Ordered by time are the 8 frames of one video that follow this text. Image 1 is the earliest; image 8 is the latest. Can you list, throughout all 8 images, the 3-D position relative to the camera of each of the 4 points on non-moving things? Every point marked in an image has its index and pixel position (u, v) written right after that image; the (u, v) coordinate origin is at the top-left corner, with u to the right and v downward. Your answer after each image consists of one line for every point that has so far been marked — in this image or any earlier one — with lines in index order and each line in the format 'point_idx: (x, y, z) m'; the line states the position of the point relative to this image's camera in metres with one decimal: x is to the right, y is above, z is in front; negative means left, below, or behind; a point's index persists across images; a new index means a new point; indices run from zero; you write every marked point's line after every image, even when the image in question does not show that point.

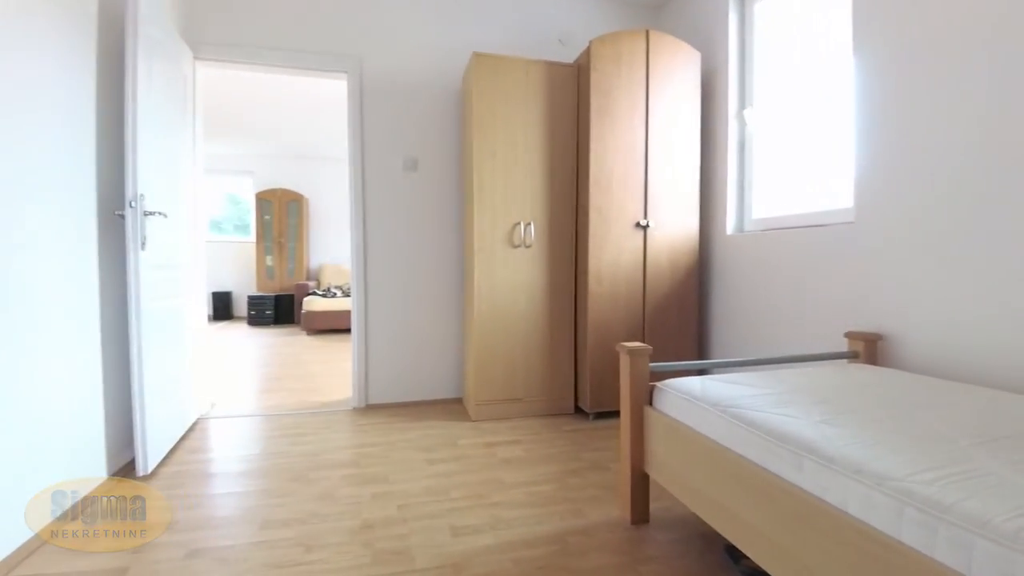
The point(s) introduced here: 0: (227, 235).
0: (-3.9, +0.7, +7.4) m
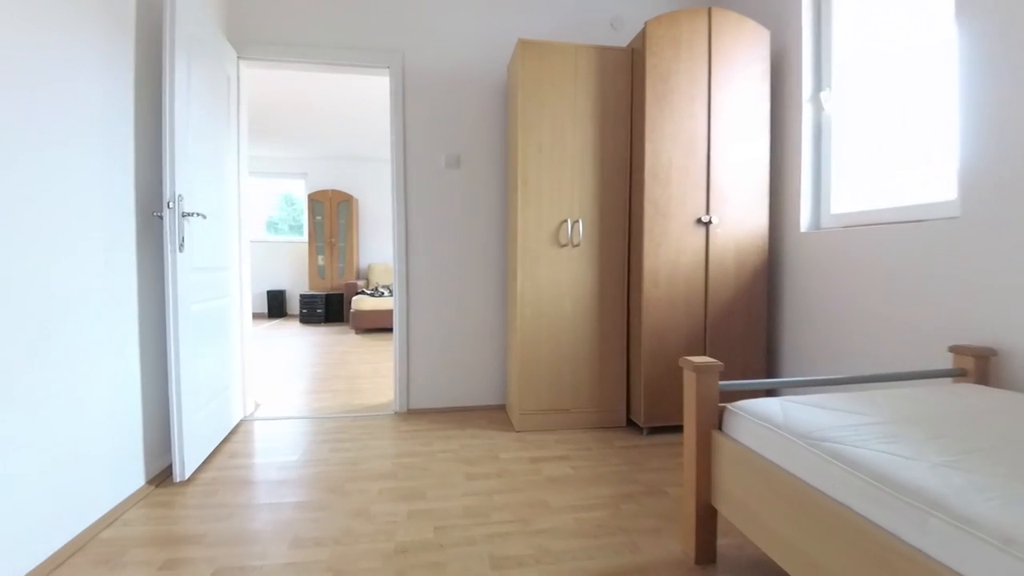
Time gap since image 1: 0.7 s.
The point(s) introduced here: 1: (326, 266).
0: (-3.2, +0.7, +7.5) m
1: (-2.5, +0.3, +7.0) m
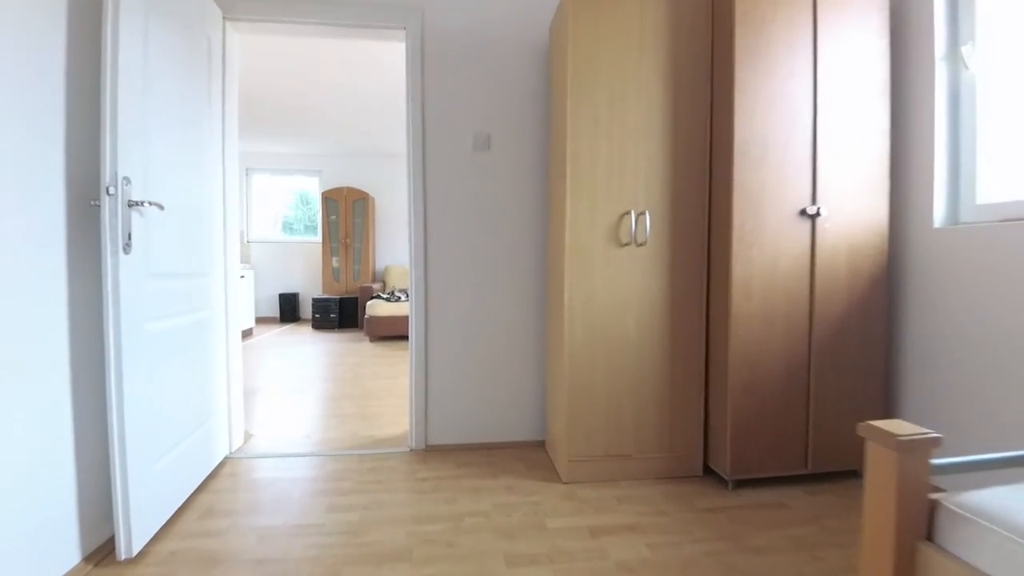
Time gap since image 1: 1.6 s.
0: (-2.9, +0.7, +7.1) m
1: (-2.2, +0.3, +6.6) m
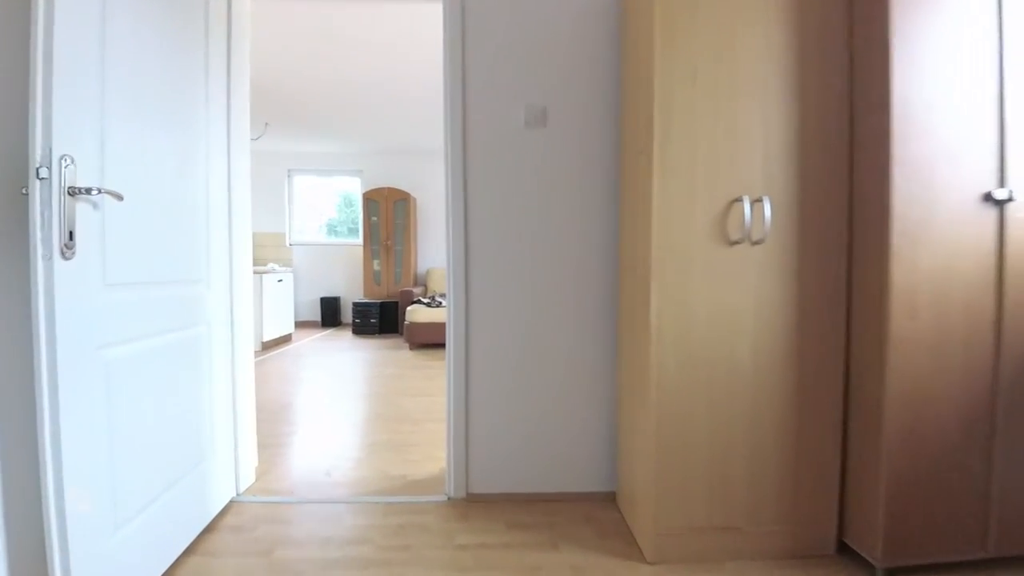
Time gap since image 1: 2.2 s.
0: (-2.2, +0.6, +6.9) m
1: (-1.6, +0.2, +6.3) m
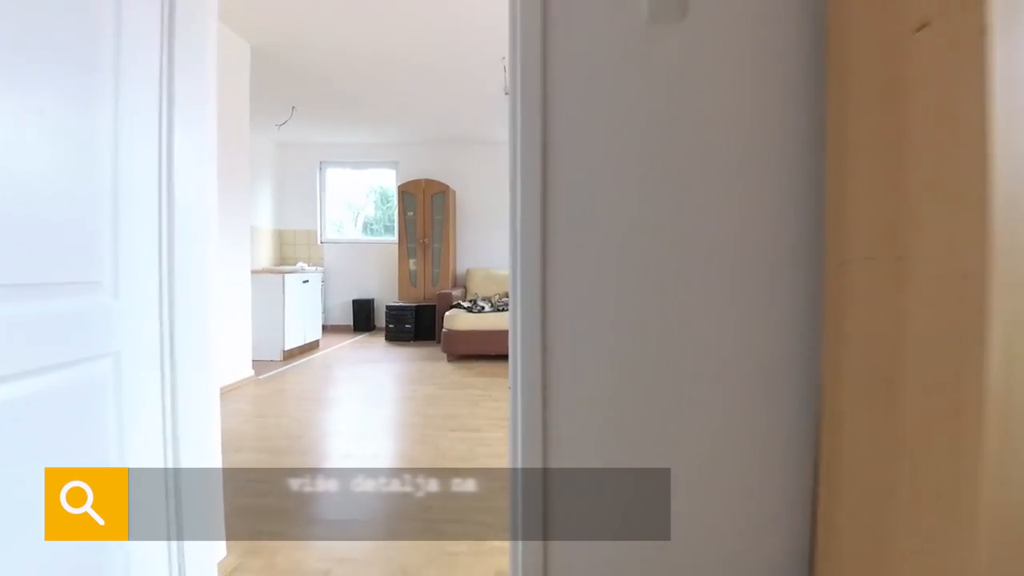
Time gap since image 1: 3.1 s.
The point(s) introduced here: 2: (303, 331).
0: (-1.6, +0.6, +6.3) m
1: (-1.0, +0.2, +5.7) m
2: (-1.8, -0.4, +4.4) m
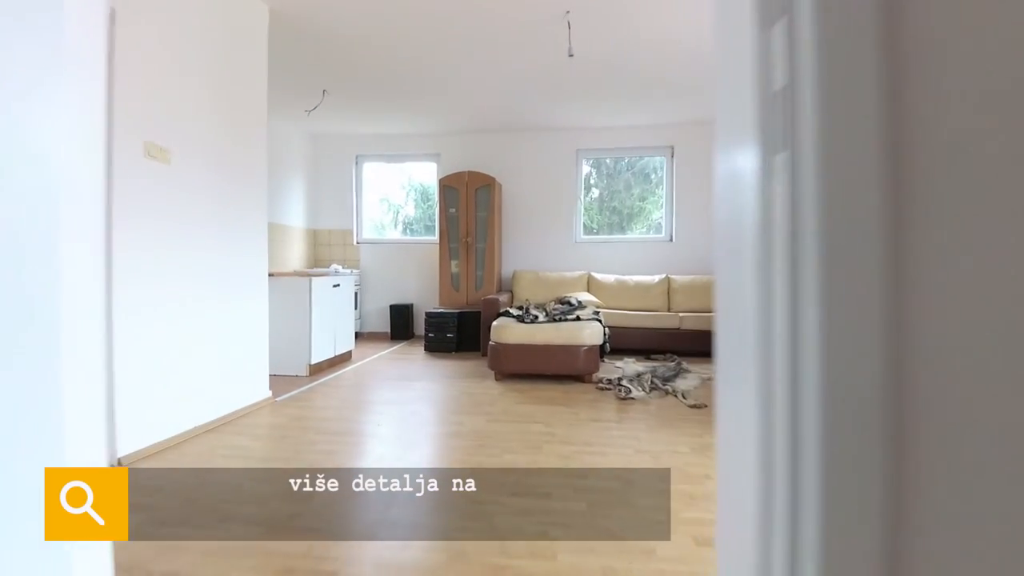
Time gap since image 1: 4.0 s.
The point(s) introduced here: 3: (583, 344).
0: (-1.1, +0.6, +5.8) m
1: (-0.5, +0.1, +5.1) m
2: (-1.4, -0.4, +3.9) m
3: (+0.5, -0.4, +3.4) m
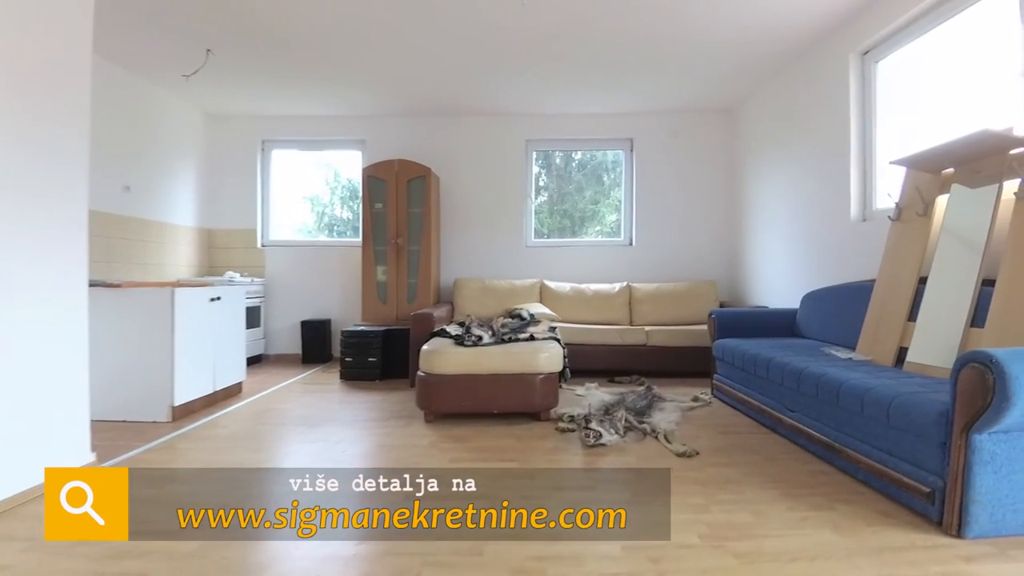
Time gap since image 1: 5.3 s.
0: (-1.6, +0.5, +4.9) m
1: (-1.0, +0.1, +4.3) m
2: (-1.7, -0.5, +3.0) m
3: (+0.1, -0.4, +2.6) m
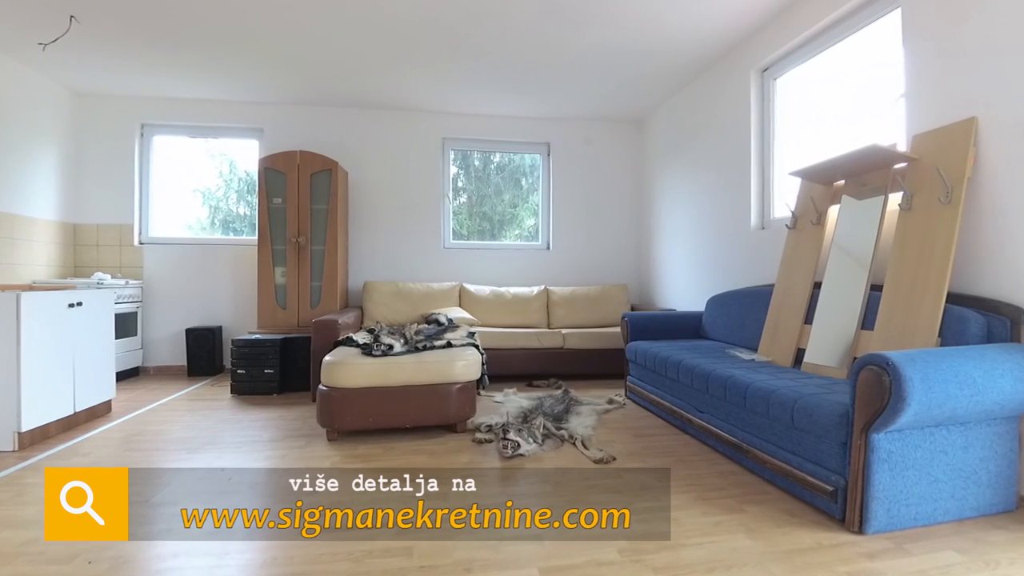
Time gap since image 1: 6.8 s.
0: (-2.4, +0.4, +4.5) m
1: (-1.7, 0.0, +4.0) m
2: (-2.2, -0.5, +2.6) m
3: (-0.3, -0.4, +2.5) m
